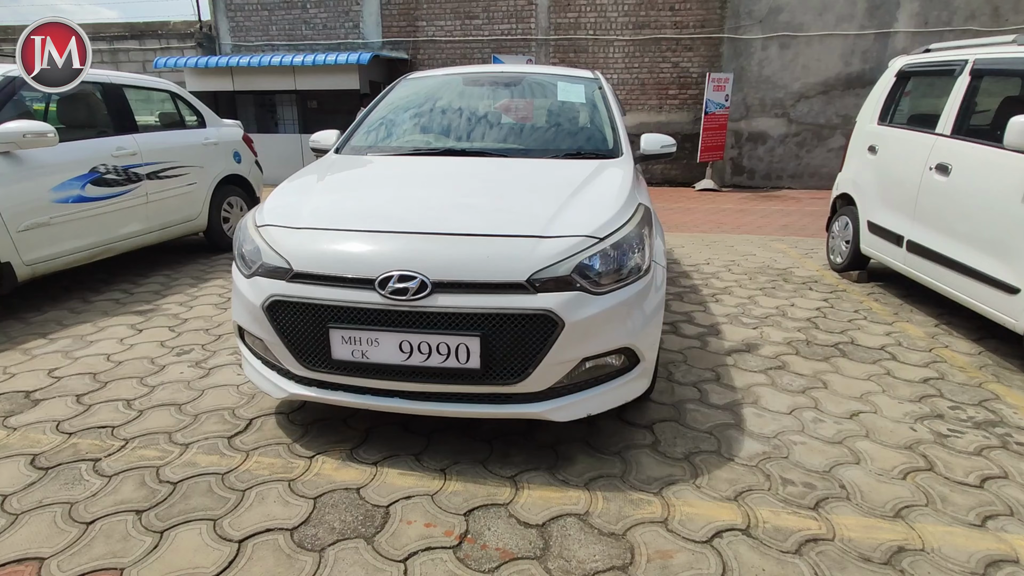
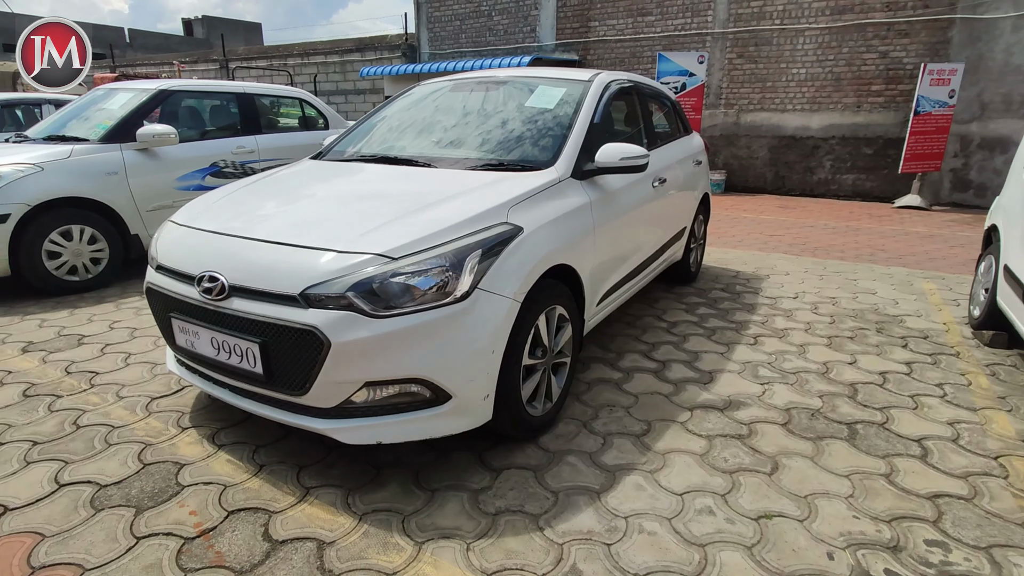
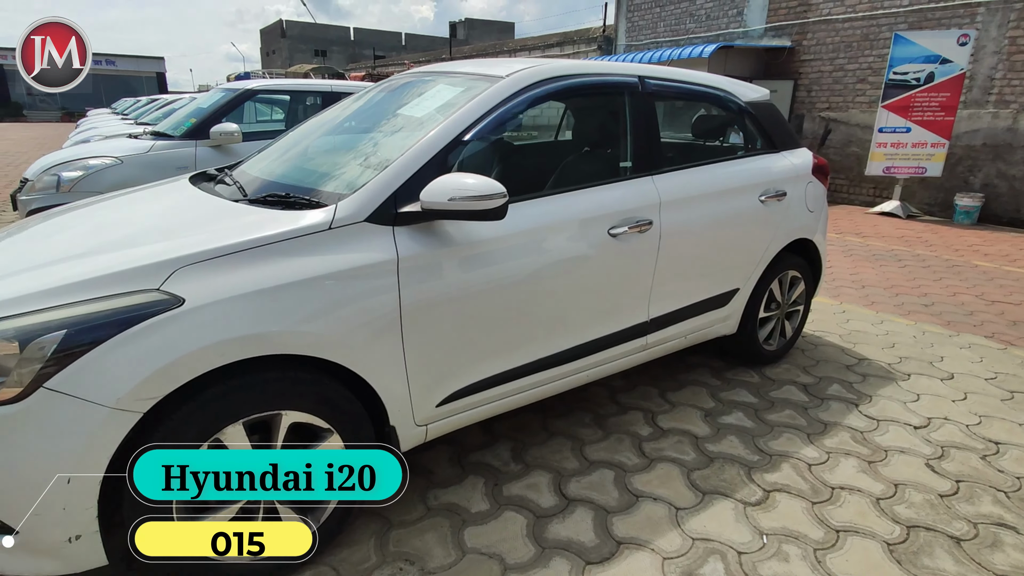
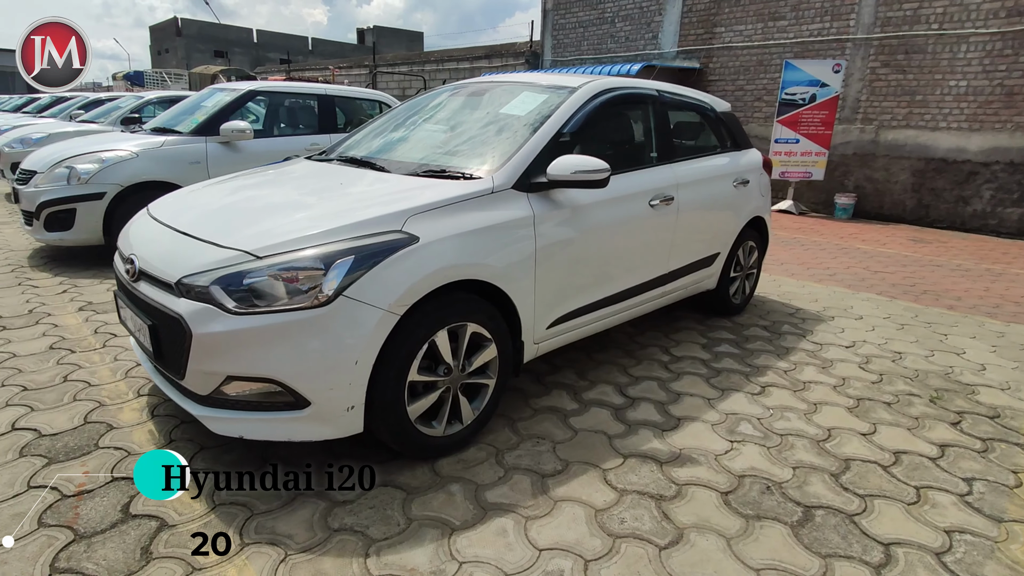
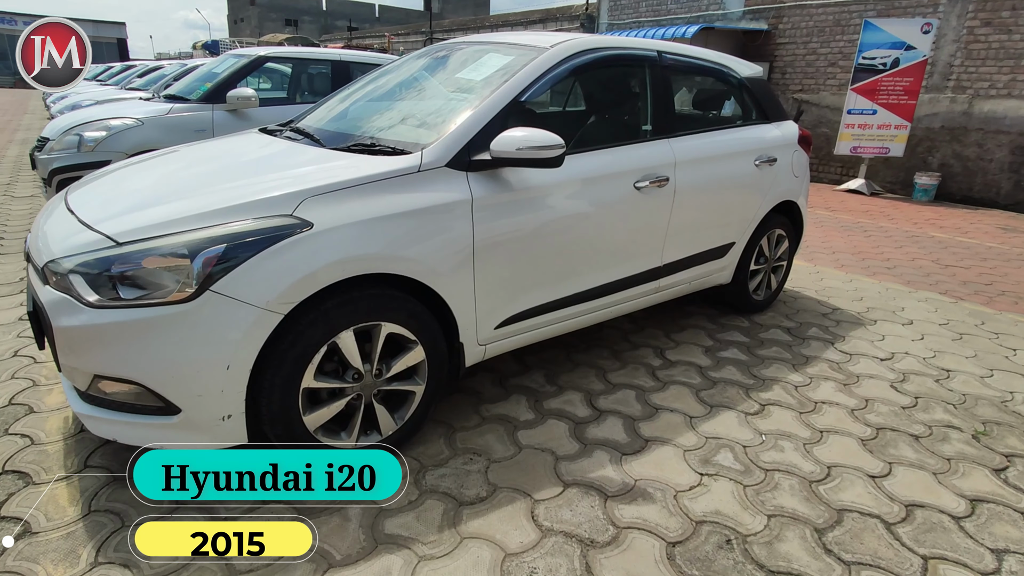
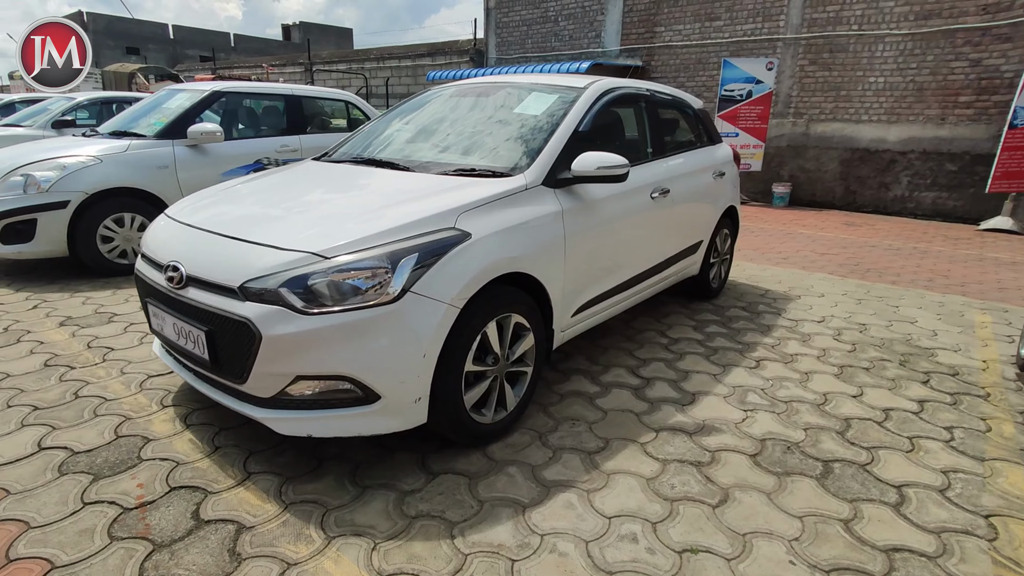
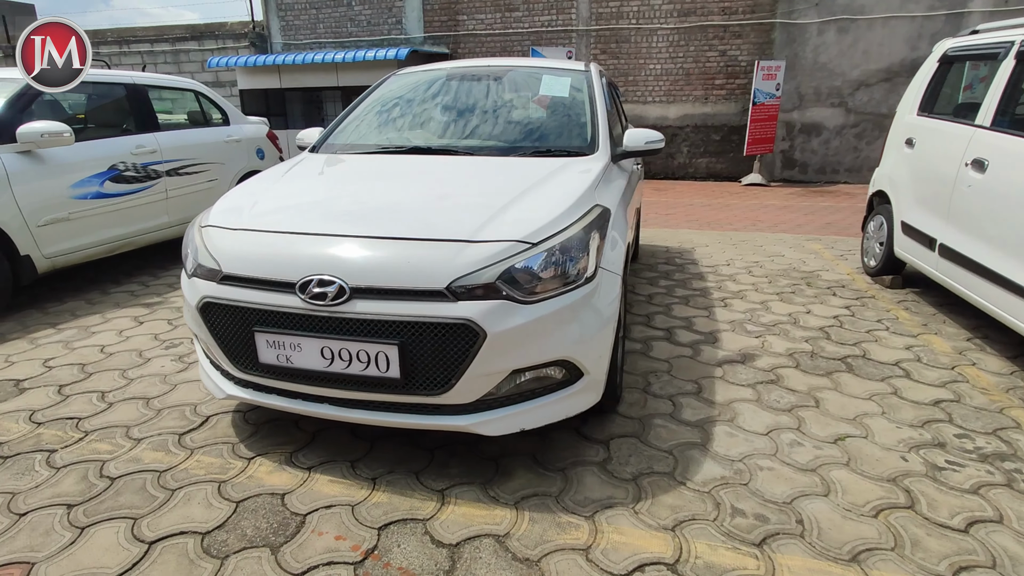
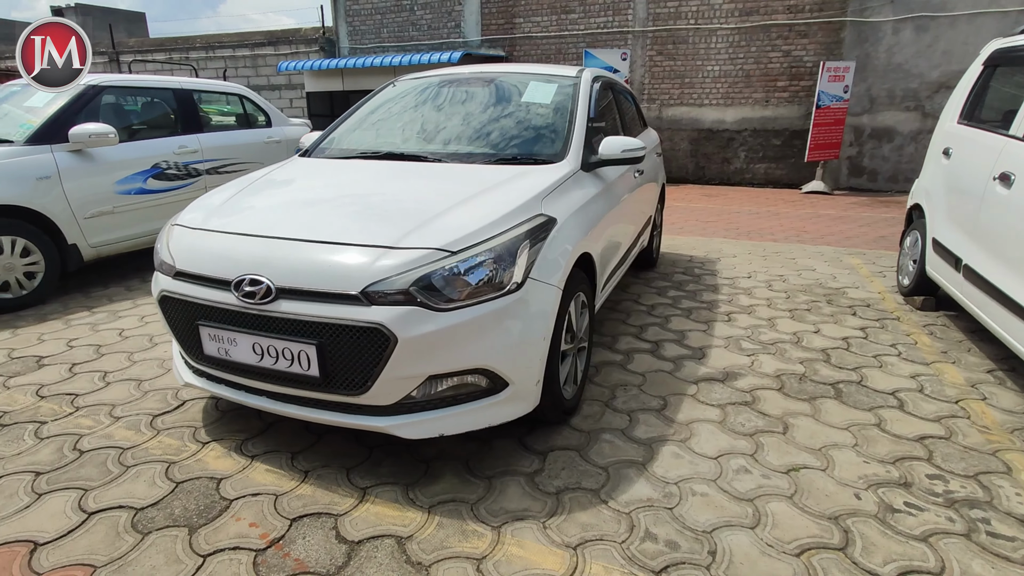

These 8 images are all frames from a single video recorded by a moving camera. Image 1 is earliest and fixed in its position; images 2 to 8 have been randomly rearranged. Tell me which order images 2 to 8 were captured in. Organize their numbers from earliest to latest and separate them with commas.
7, 8, 2, 6, 4, 5, 3
